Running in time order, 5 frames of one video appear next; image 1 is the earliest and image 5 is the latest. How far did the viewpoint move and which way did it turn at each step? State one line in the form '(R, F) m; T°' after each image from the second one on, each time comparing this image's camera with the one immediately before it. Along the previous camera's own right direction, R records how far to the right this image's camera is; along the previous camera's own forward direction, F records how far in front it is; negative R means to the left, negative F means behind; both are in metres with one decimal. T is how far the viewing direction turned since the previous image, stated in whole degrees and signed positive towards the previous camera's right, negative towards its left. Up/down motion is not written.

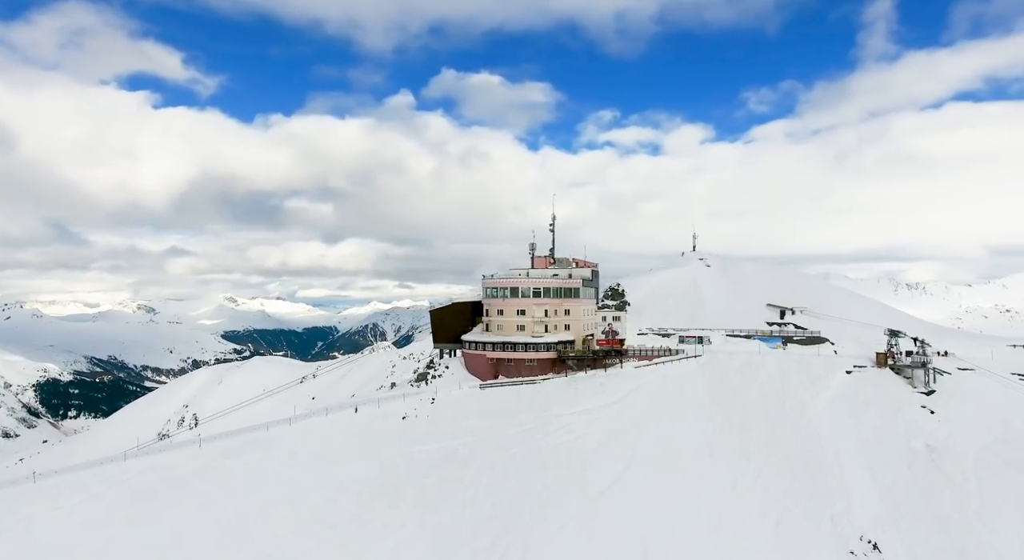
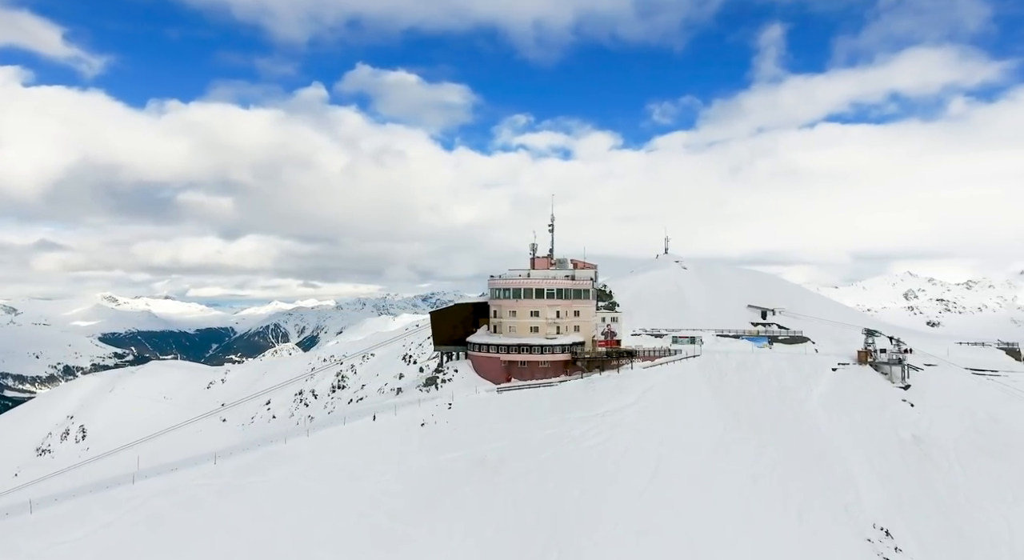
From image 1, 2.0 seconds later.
(-9.2, -0.9) m; +10°
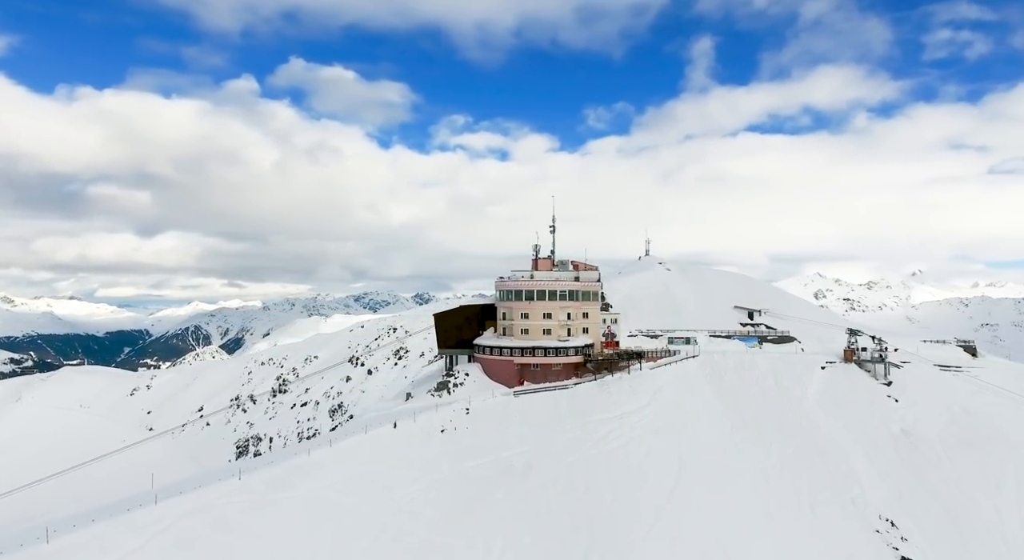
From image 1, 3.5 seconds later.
(-7.2, -0.4) m; +8°
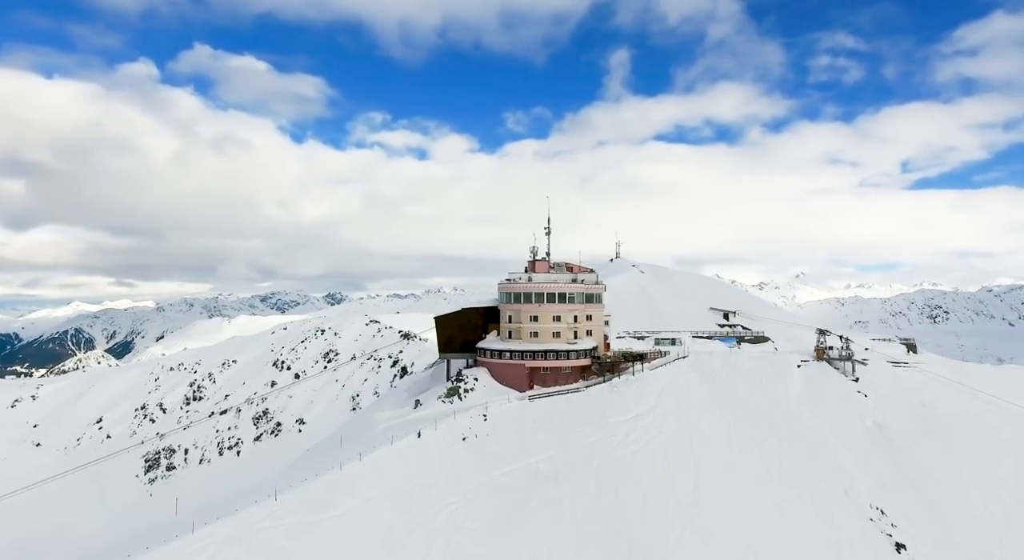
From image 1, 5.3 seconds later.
(-8.8, +0.2) m; +10°
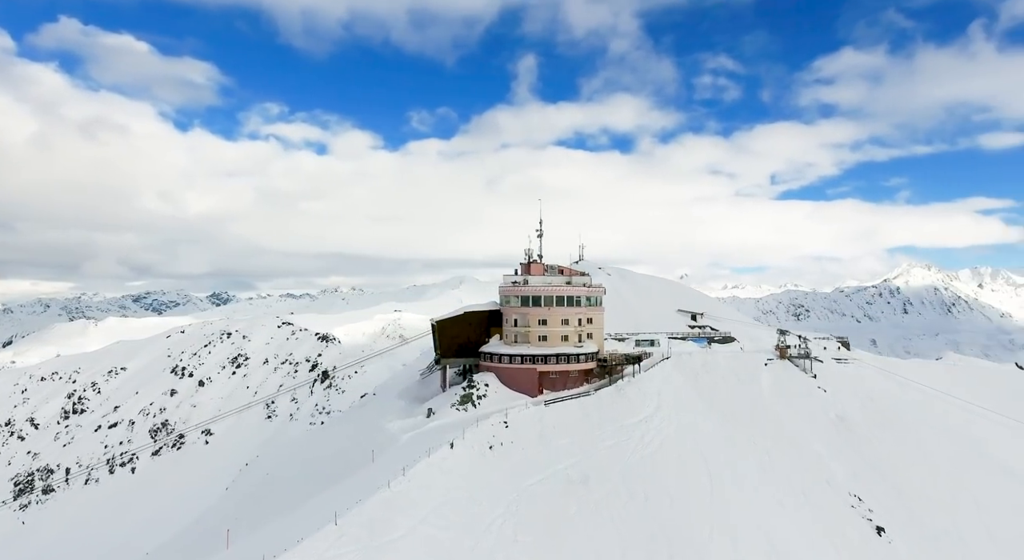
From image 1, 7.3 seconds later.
(-10.0, +1.3) m; +12°
